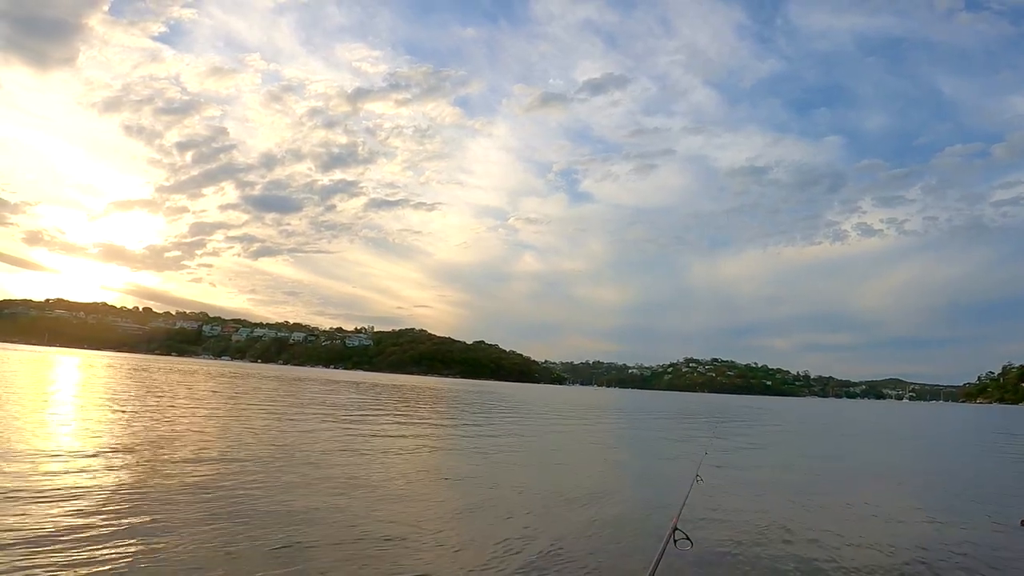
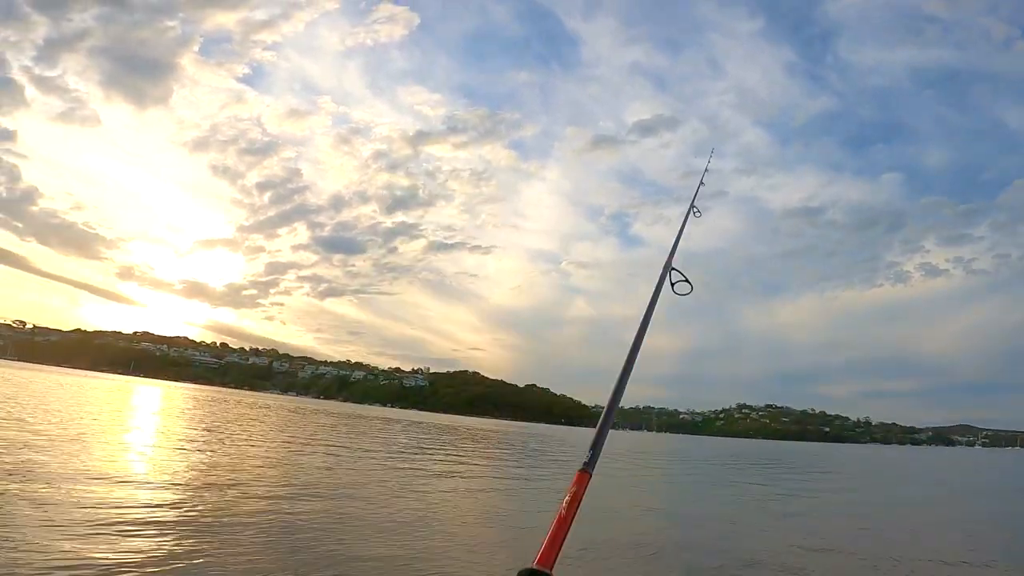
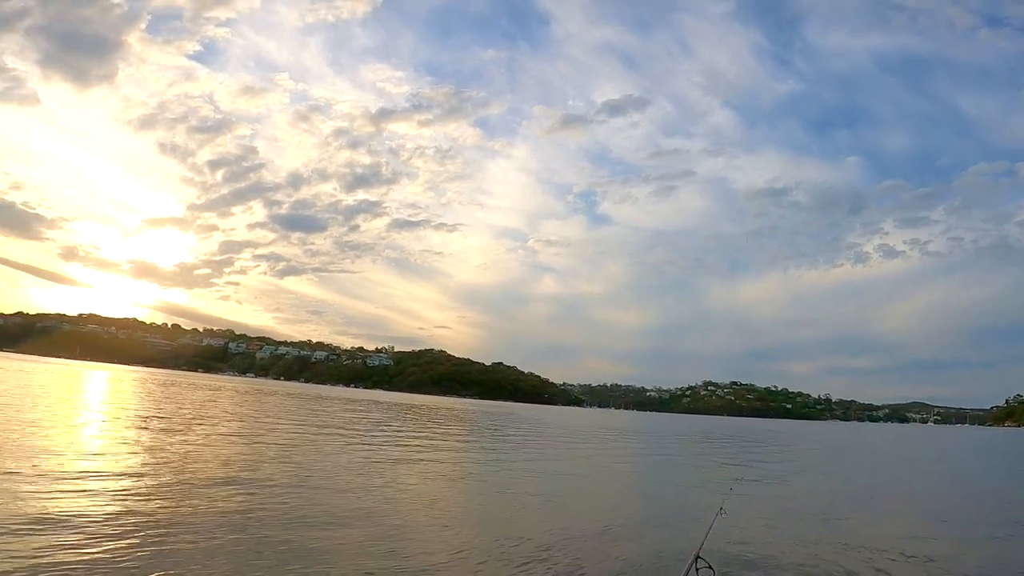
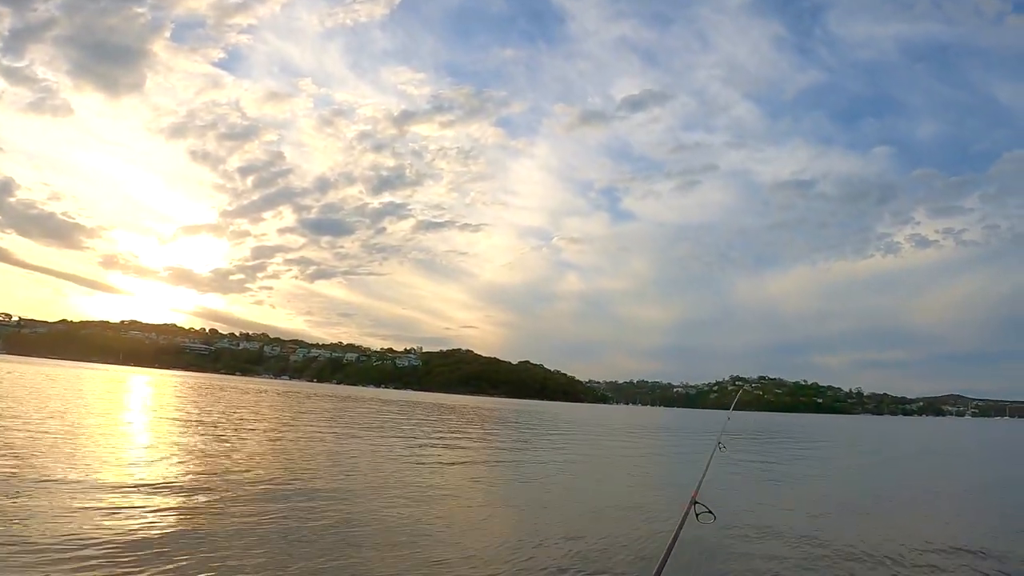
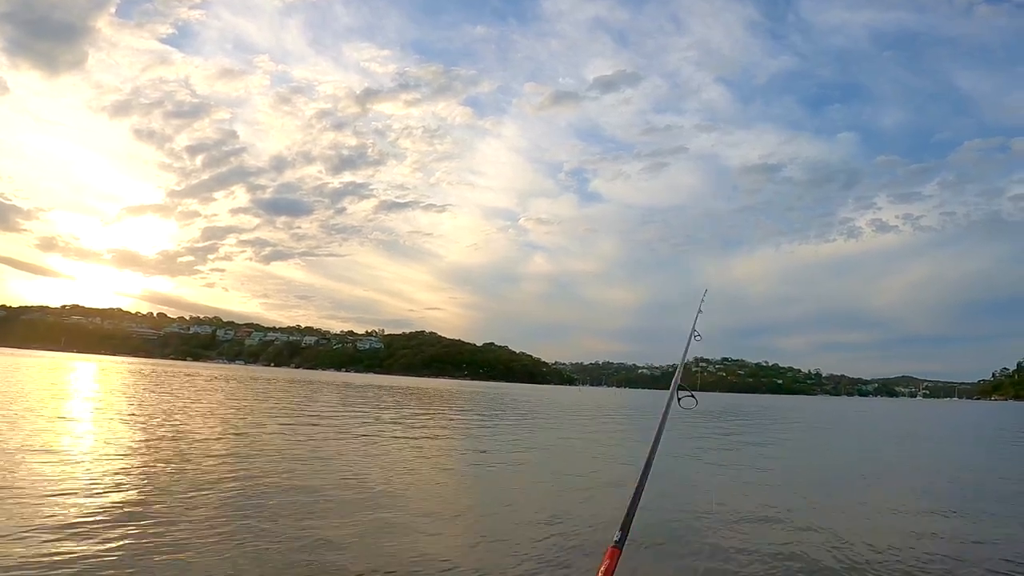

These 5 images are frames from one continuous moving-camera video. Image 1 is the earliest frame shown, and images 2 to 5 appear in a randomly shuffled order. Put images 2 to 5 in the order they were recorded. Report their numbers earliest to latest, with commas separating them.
3, 2, 4, 5
